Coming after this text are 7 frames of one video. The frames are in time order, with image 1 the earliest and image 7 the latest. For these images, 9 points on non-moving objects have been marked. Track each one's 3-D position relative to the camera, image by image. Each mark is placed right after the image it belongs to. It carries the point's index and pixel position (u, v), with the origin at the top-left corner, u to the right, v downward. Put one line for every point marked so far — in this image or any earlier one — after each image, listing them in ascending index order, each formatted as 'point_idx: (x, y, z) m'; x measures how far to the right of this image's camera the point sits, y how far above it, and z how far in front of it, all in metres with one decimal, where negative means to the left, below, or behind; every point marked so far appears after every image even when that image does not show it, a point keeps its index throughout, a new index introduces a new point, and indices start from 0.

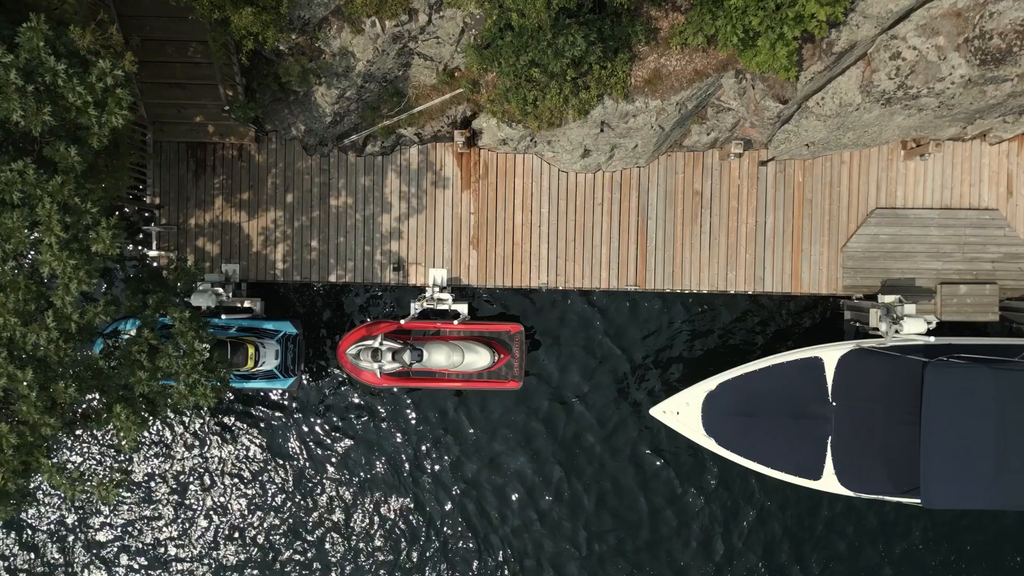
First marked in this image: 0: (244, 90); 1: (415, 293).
0: (-5.2, +3.9, +11.4) m
1: (-2.1, -0.1, +13.2) m
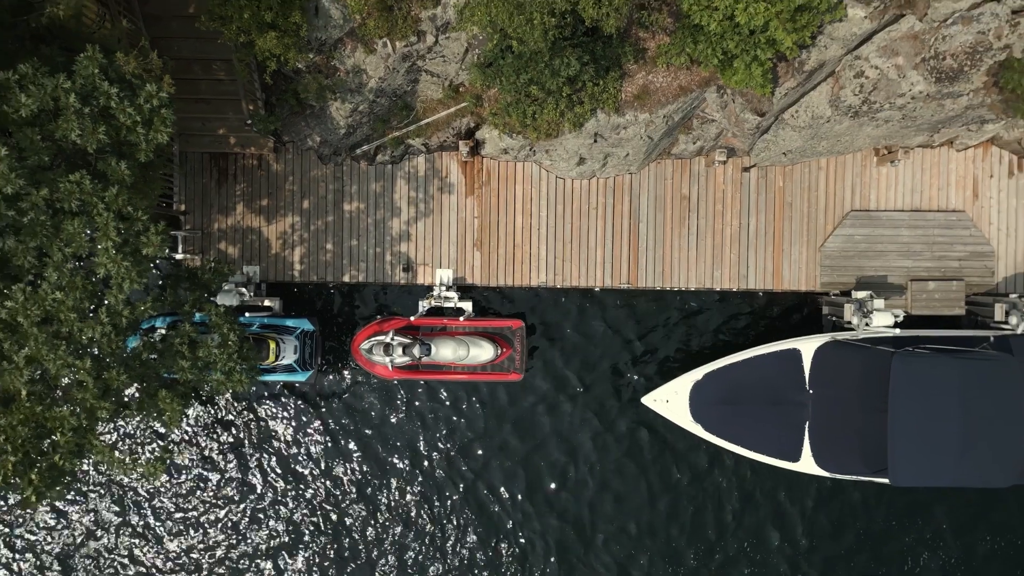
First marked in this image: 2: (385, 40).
0: (-5.2, +3.9, +12.4) m
1: (-2.1, -0.1, +14.2) m
2: (-2.4, +4.7, +11.3) m
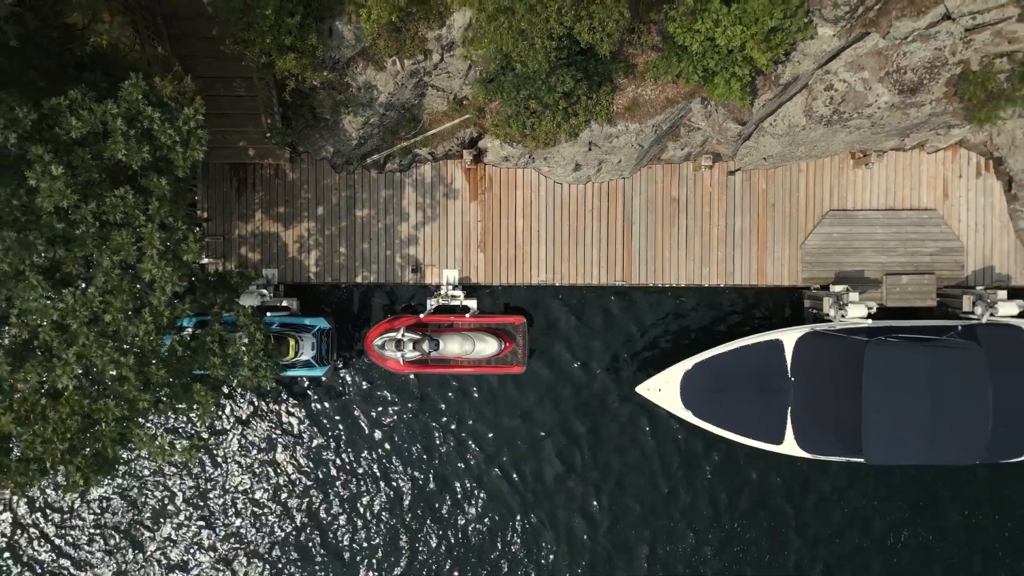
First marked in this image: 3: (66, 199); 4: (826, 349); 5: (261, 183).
0: (-5.2, +3.9, +13.4) m
1: (-2.1, -0.1, +15.1) m
2: (-2.4, +4.7, +12.2) m
3: (-6.6, +1.3, +8.9) m
4: (+7.0, -1.4, +13.3) m
5: (-6.2, +2.6, +14.7) m
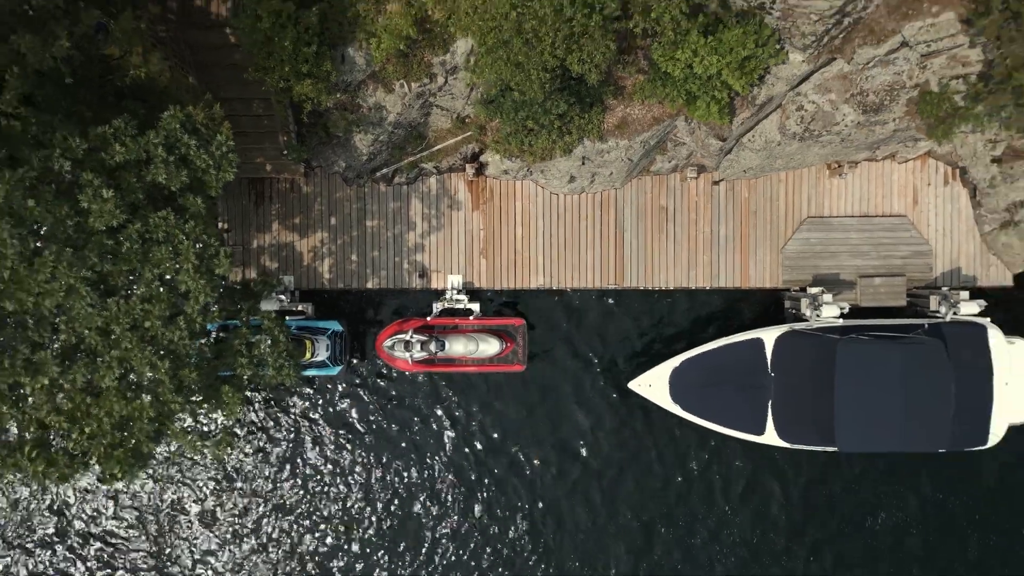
0: (-5.2, +3.7, +14.4) m
1: (-2.1, -0.2, +16.2) m
2: (-2.4, +4.6, +13.3) m
3: (-6.6, +1.1, +10.0) m
4: (+7.0, -1.4, +14.3) m
5: (-6.2, +2.4, +15.8) m
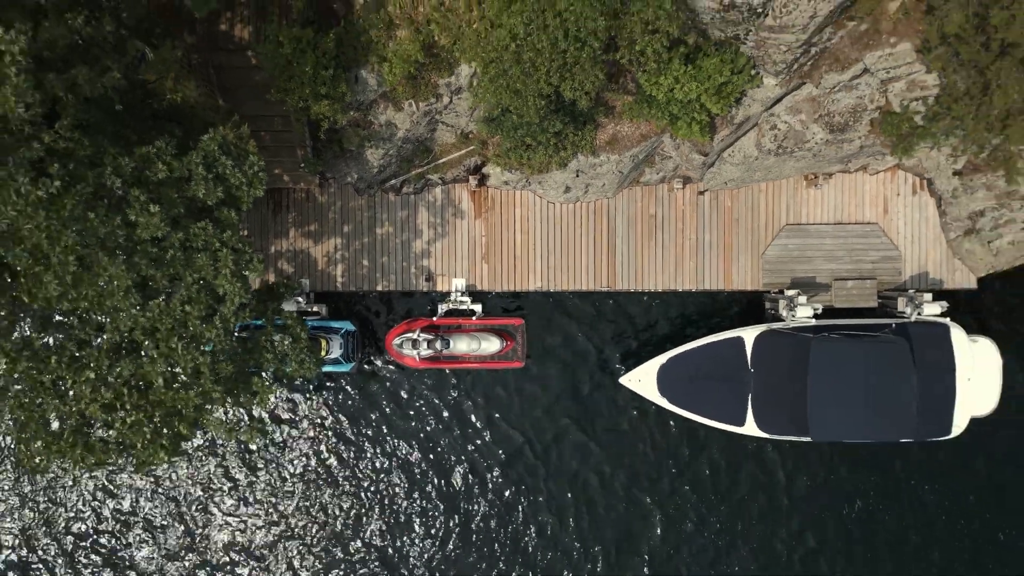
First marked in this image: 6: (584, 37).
0: (-5.2, +3.6, +15.7) m
1: (-2.1, -0.3, +17.4) m
2: (-2.4, +4.5, +14.5) m
3: (-6.6, +1.1, +11.2) m
4: (+7.0, -1.5, +15.6) m
5: (-6.2, +2.4, +17.0) m
6: (+1.4, +4.9, +11.8) m
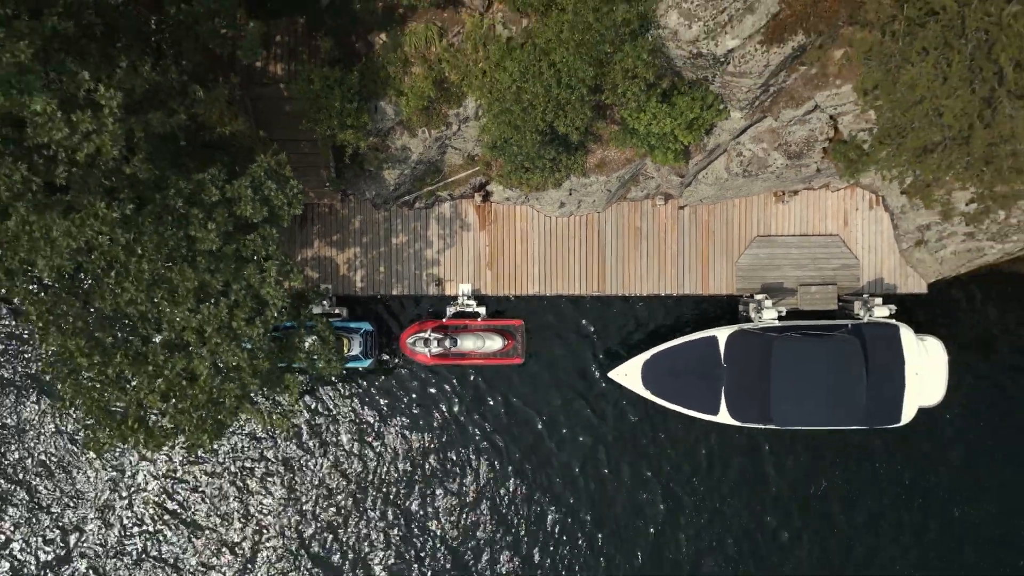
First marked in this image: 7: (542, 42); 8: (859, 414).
0: (-5.2, +3.5, +17.7) m
1: (-2.0, -0.4, +19.5) m
2: (-2.4, +4.4, +16.6) m
3: (-6.6, +0.9, +13.3) m
4: (+7.0, -1.6, +17.6) m
5: (-6.2, +2.2, +19.1) m
6: (+1.4, +4.8, +13.9) m
7: (+0.7, +5.6, +13.6) m
8: (+10.1, -3.6, +17.3) m
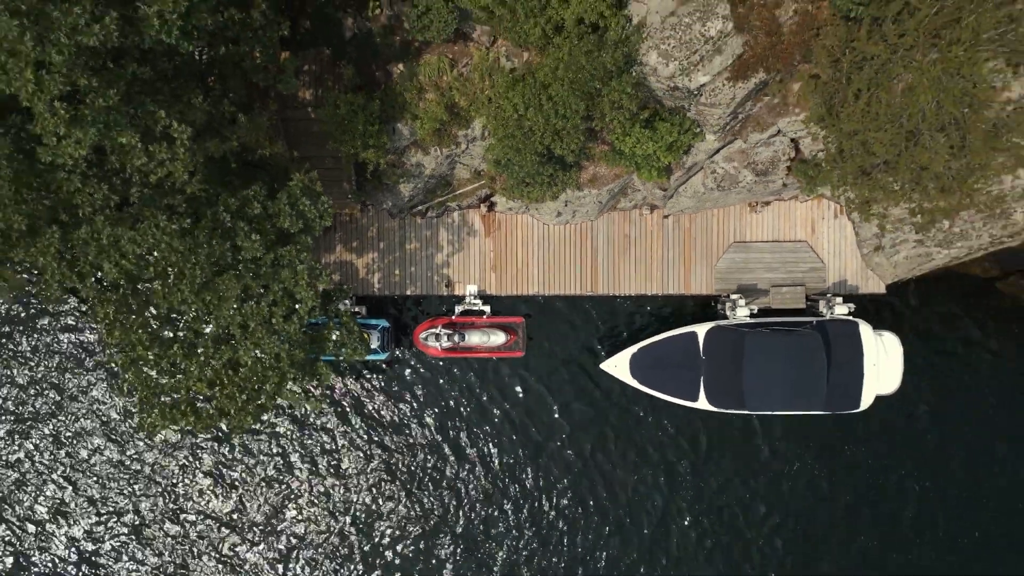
0: (-5.2, +3.5, +19.9) m
1: (-2.0, -0.4, +21.7) m
2: (-2.3, +4.4, +18.8) m
3: (-6.5, +0.9, +15.5) m
4: (+7.1, -1.7, +19.8) m
5: (-6.1, +2.2, +21.3) m
6: (+1.5, +4.7, +16.1) m
7: (+0.8, +5.6, +15.8) m
8: (+10.2, -3.7, +19.5) m
